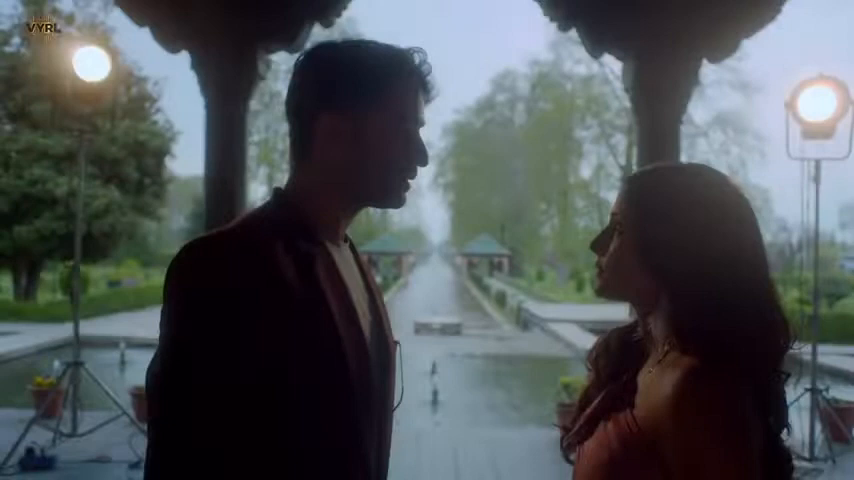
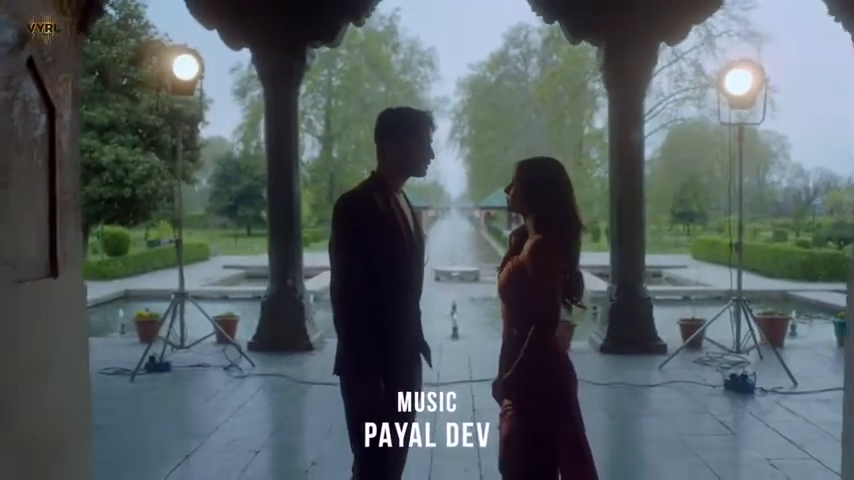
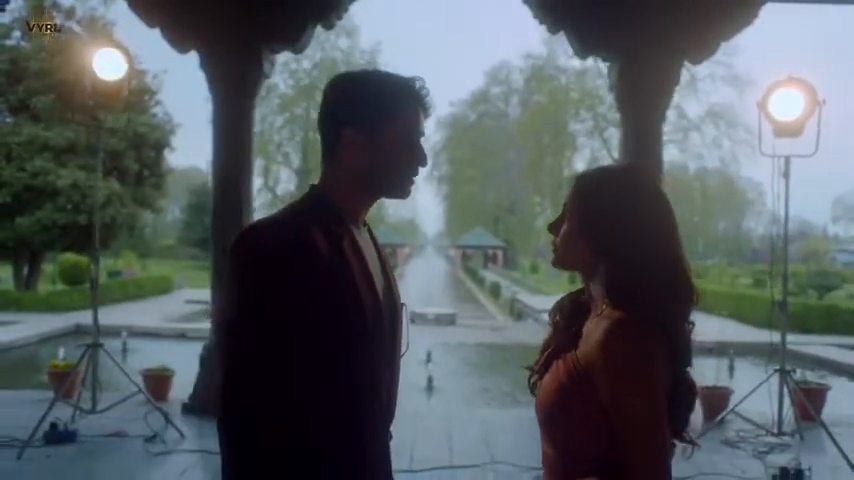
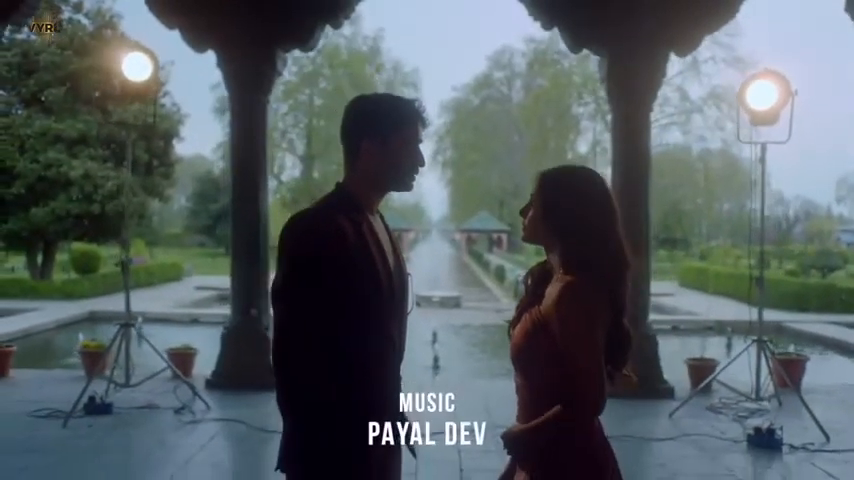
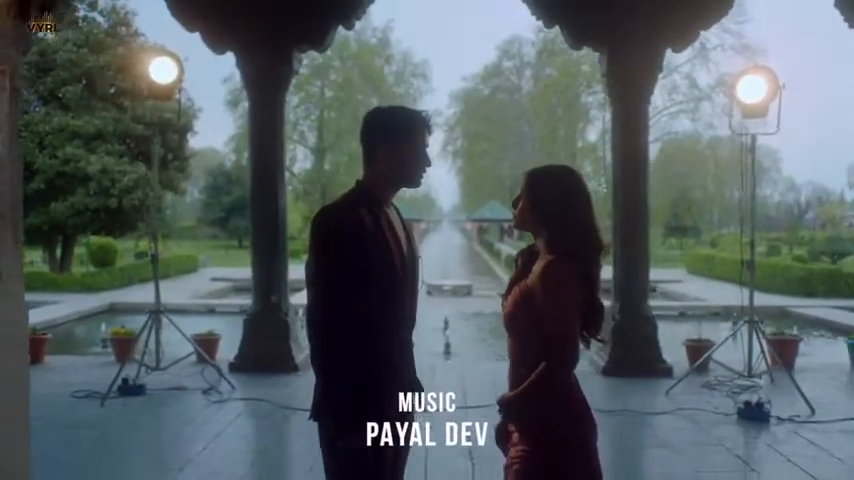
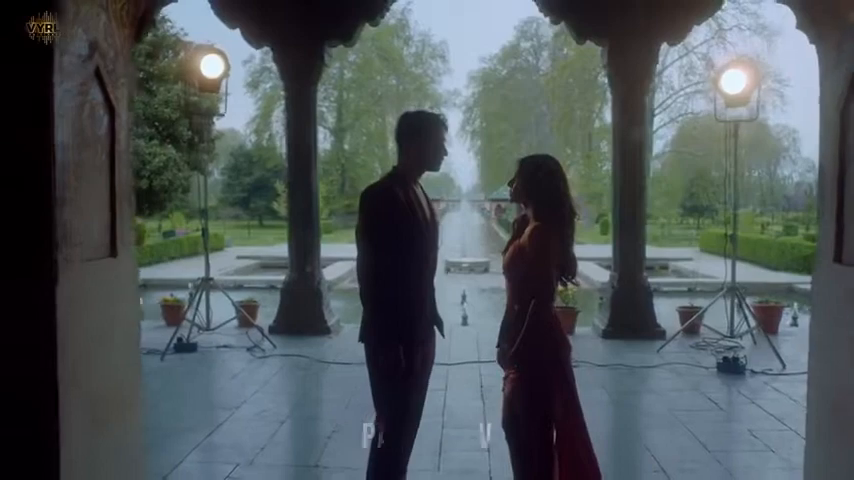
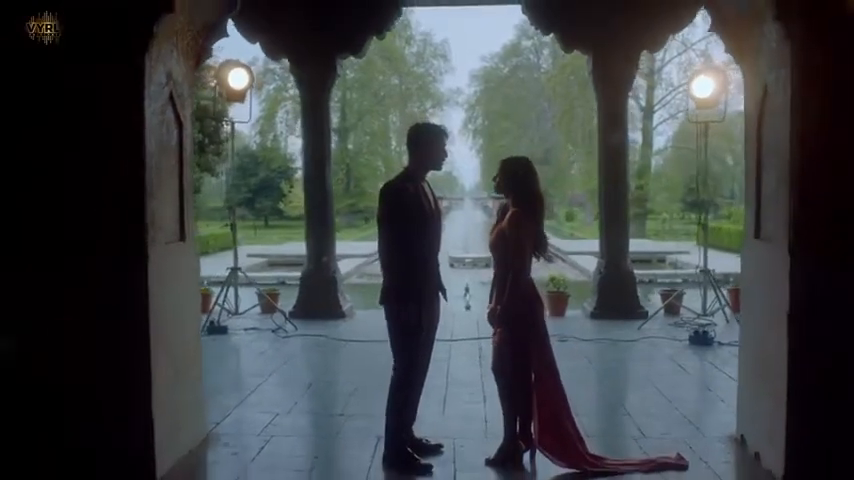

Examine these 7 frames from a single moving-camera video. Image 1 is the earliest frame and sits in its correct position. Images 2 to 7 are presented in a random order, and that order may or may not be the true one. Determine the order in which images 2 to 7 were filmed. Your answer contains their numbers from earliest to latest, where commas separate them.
3, 4, 5, 2, 6, 7
